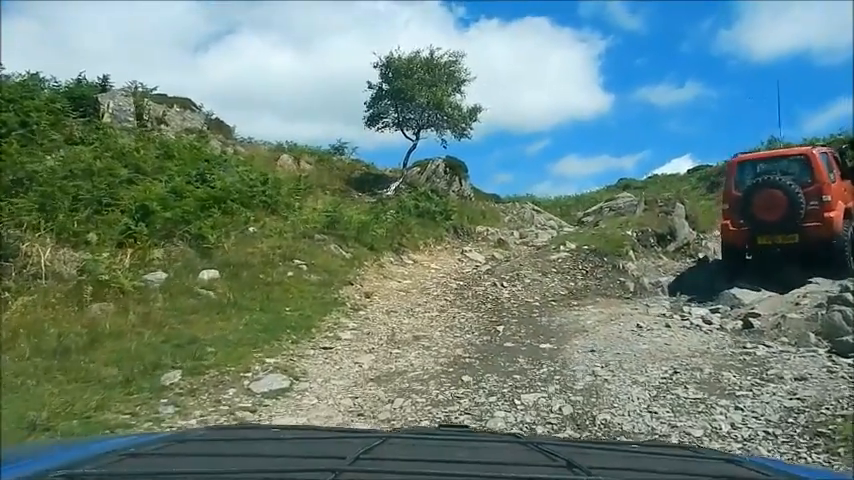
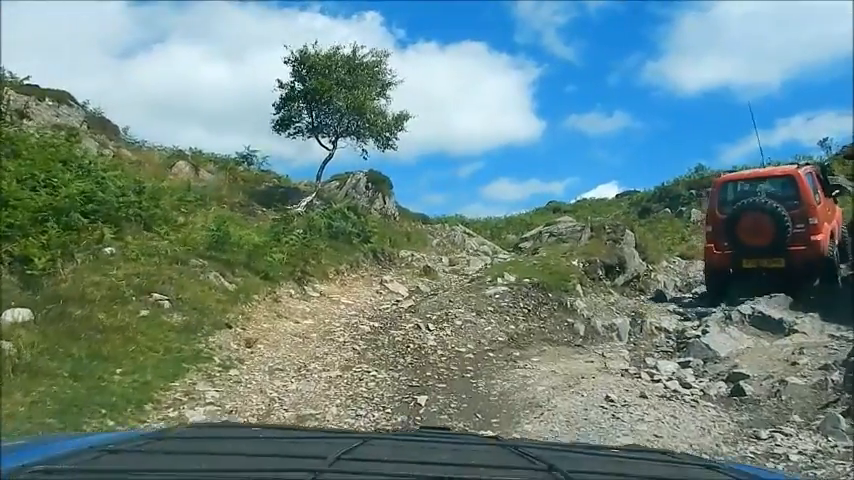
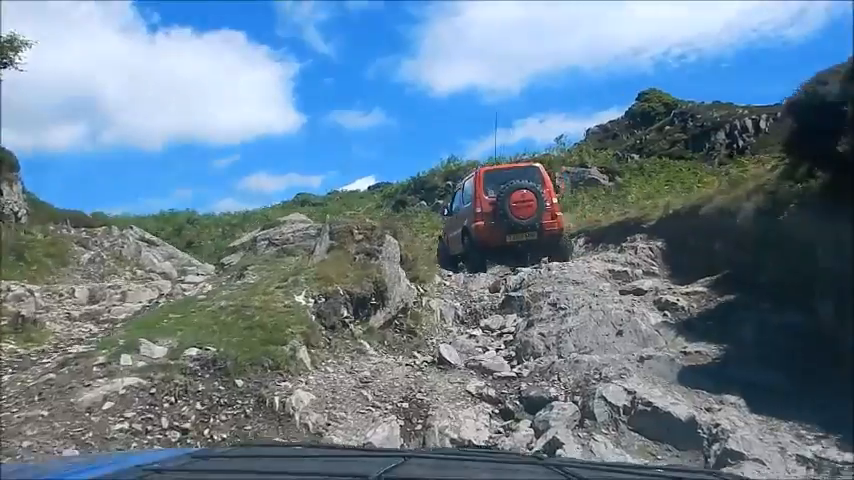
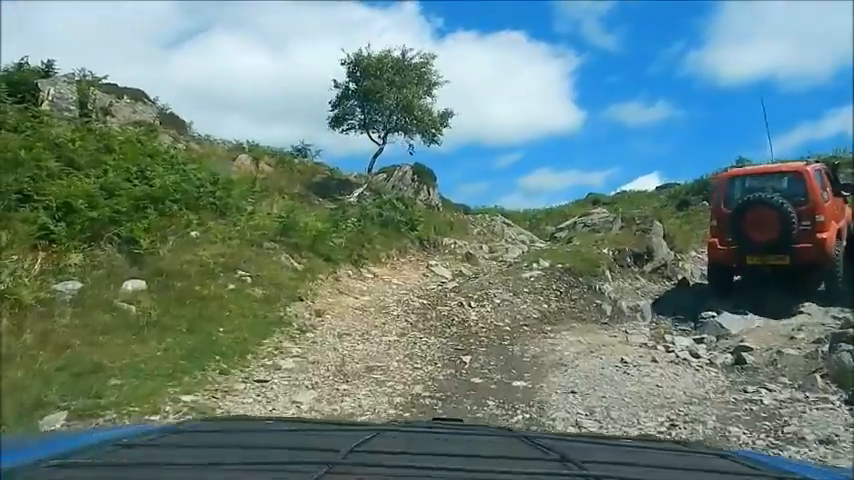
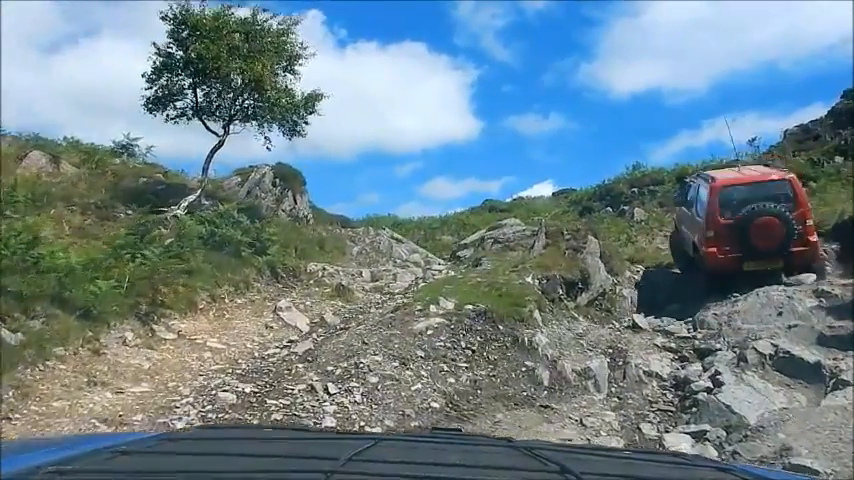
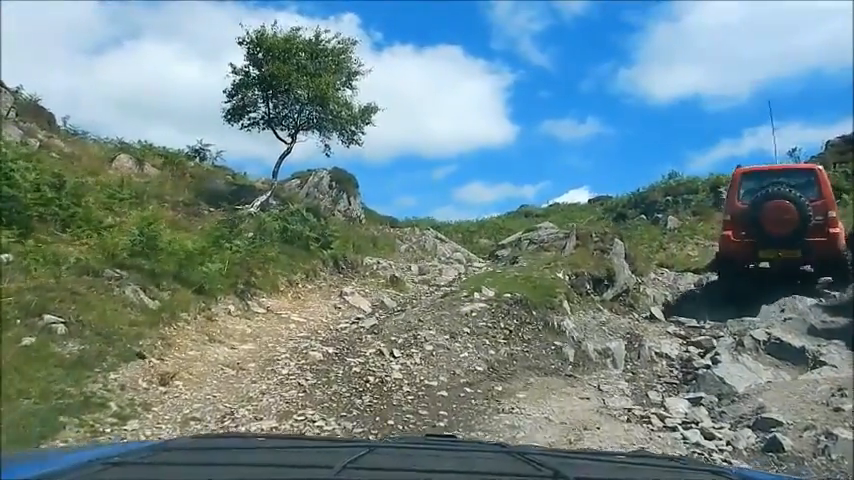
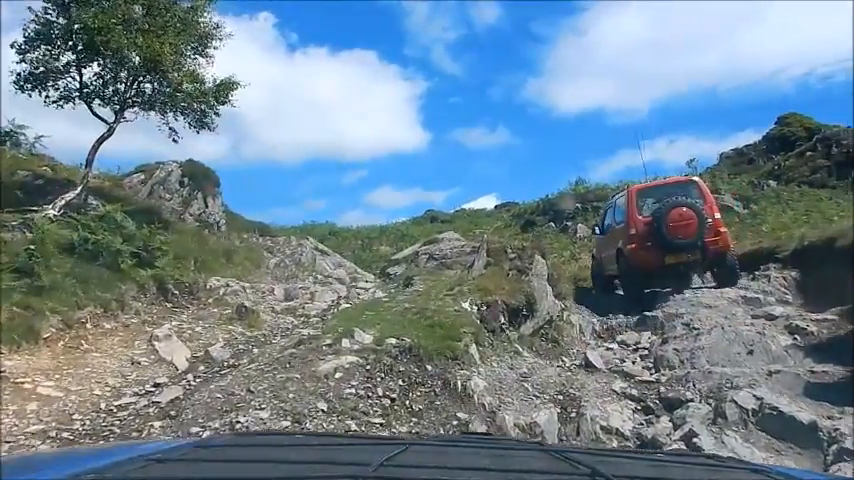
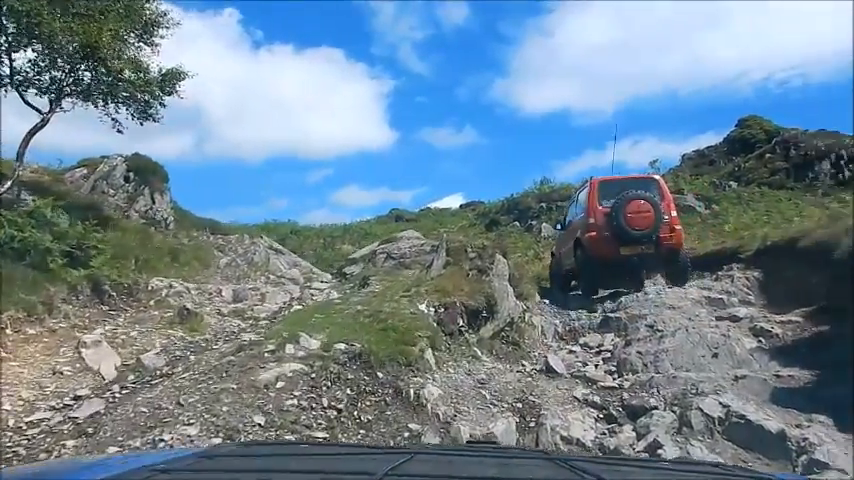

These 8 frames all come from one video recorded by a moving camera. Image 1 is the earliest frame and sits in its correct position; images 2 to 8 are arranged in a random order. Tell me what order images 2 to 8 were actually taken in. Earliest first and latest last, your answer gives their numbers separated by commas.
4, 2, 6, 5, 7, 8, 3
